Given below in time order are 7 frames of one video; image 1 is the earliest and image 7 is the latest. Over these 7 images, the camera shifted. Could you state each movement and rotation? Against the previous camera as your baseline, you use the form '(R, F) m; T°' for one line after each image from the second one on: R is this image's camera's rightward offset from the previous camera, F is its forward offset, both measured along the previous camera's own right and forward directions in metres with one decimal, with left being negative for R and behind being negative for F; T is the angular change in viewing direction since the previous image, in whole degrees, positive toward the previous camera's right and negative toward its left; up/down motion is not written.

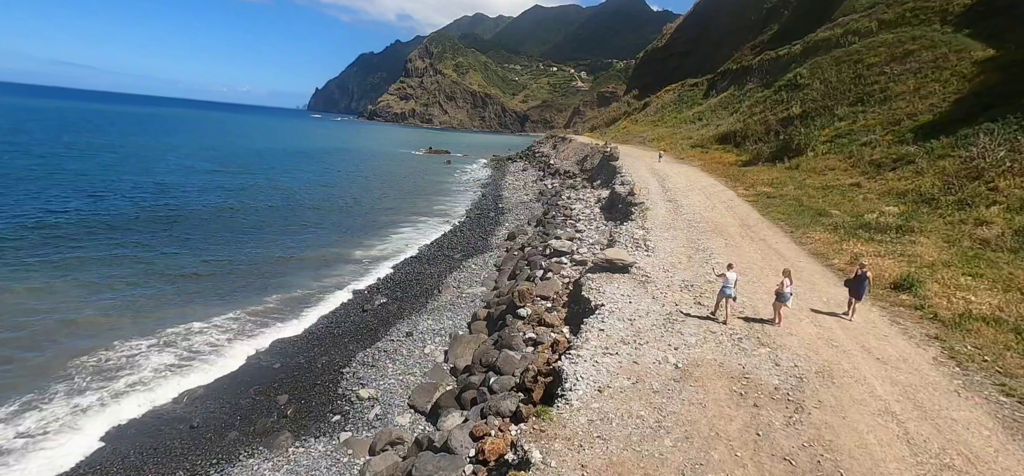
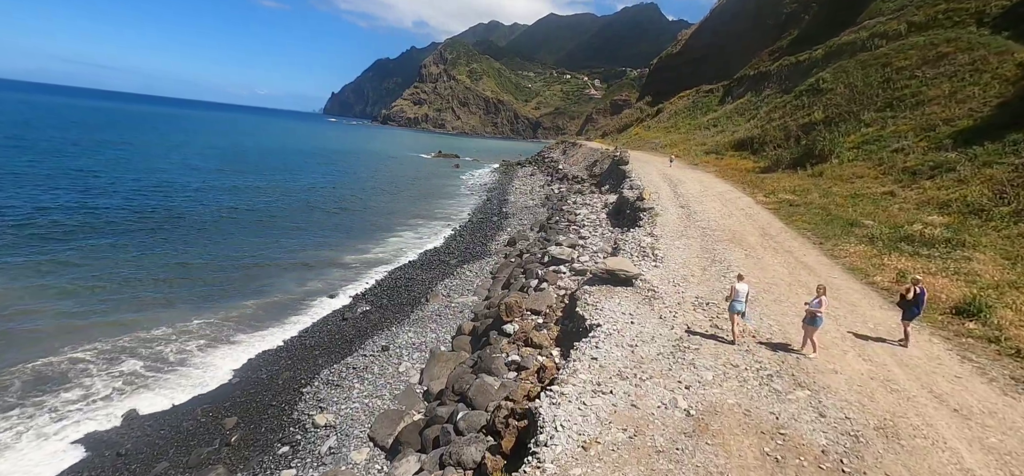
(+0.7, +1.8) m; -1°
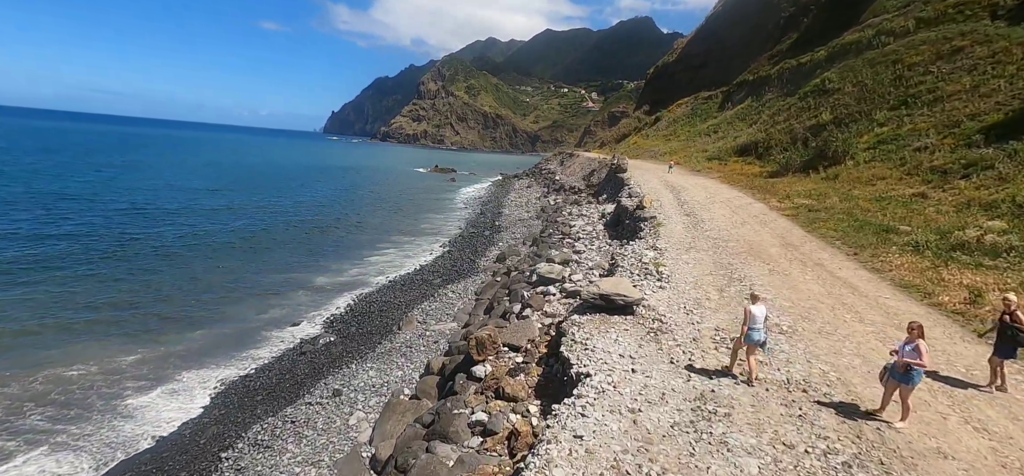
(+0.7, +2.4) m; 0°
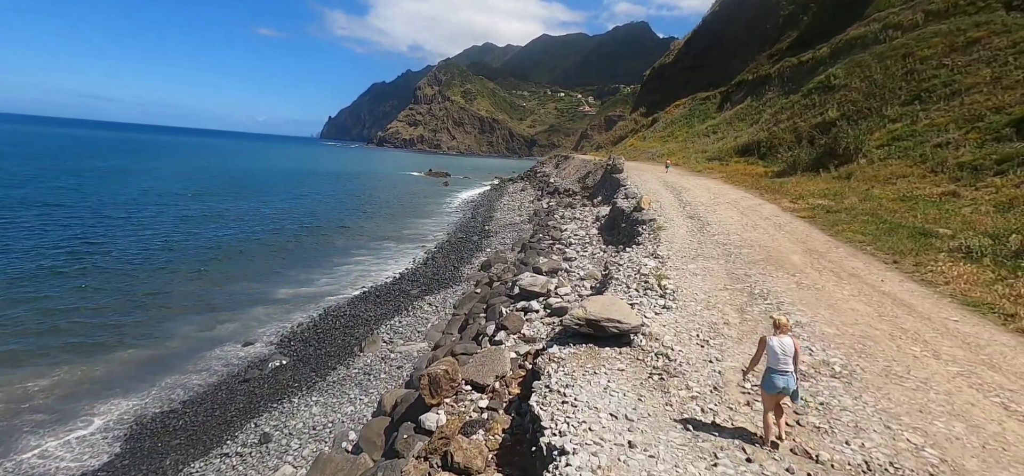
(+0.7, +2.3) m; 0°
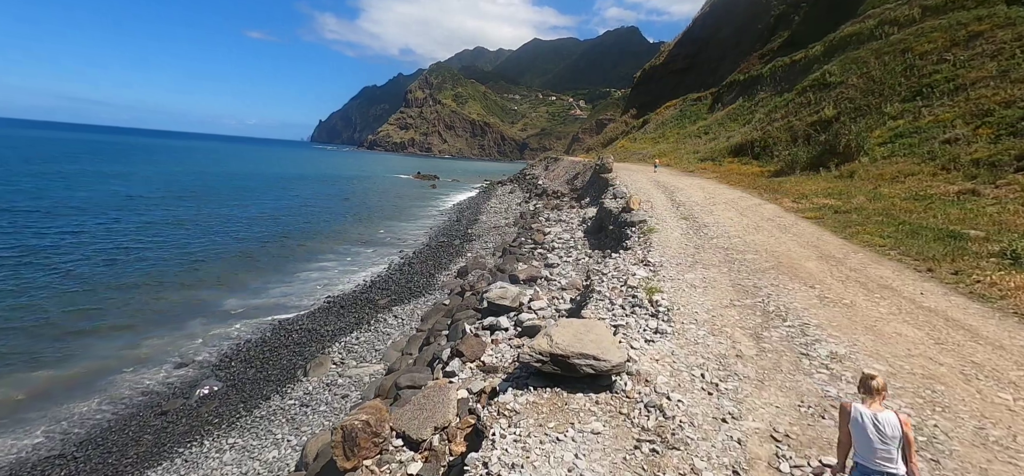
(+0.7, +2.0) m; +1°
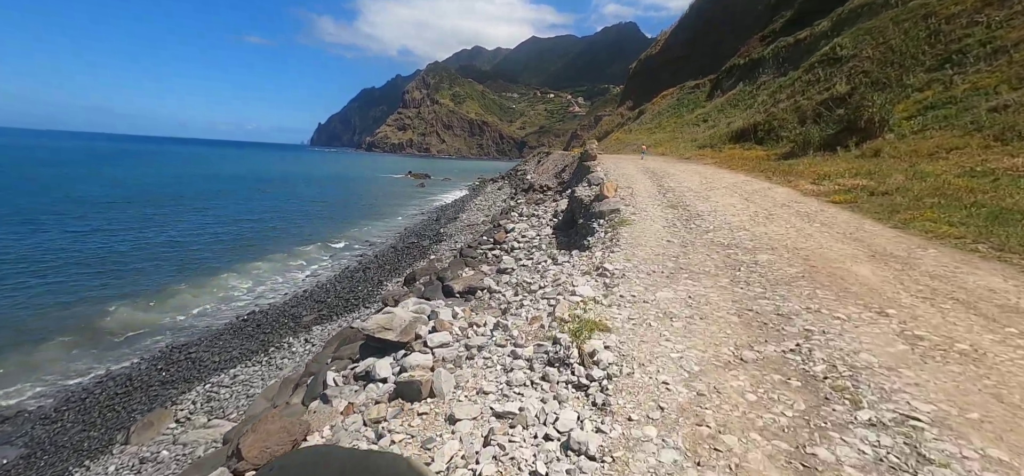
(+1.9, +3.8) m; 0°
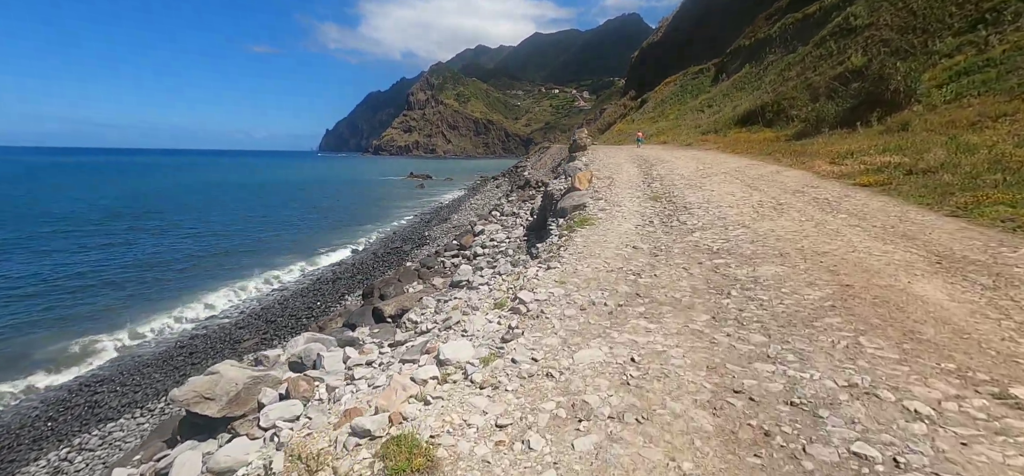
(+1.5, +2.4) m; -1°
